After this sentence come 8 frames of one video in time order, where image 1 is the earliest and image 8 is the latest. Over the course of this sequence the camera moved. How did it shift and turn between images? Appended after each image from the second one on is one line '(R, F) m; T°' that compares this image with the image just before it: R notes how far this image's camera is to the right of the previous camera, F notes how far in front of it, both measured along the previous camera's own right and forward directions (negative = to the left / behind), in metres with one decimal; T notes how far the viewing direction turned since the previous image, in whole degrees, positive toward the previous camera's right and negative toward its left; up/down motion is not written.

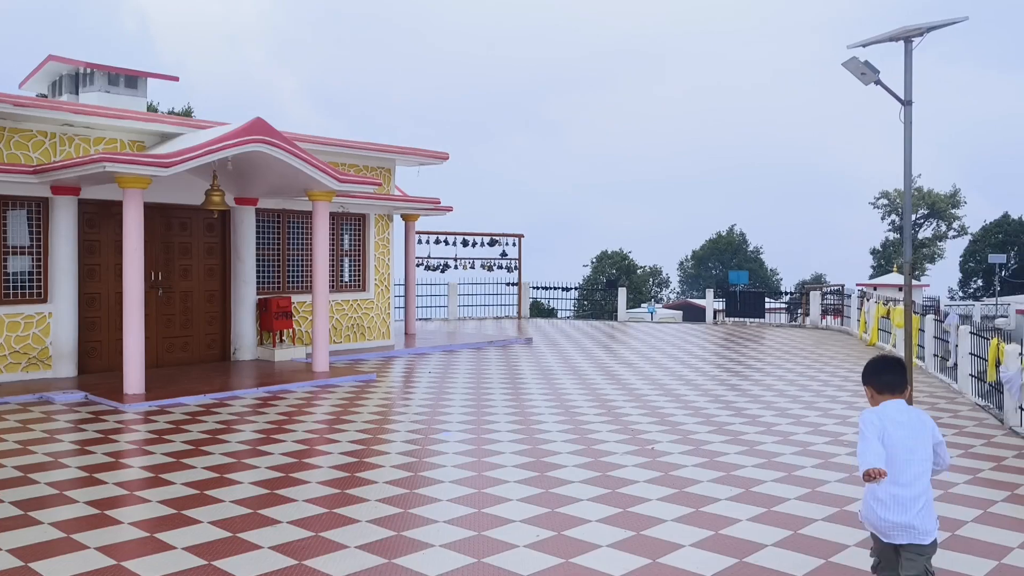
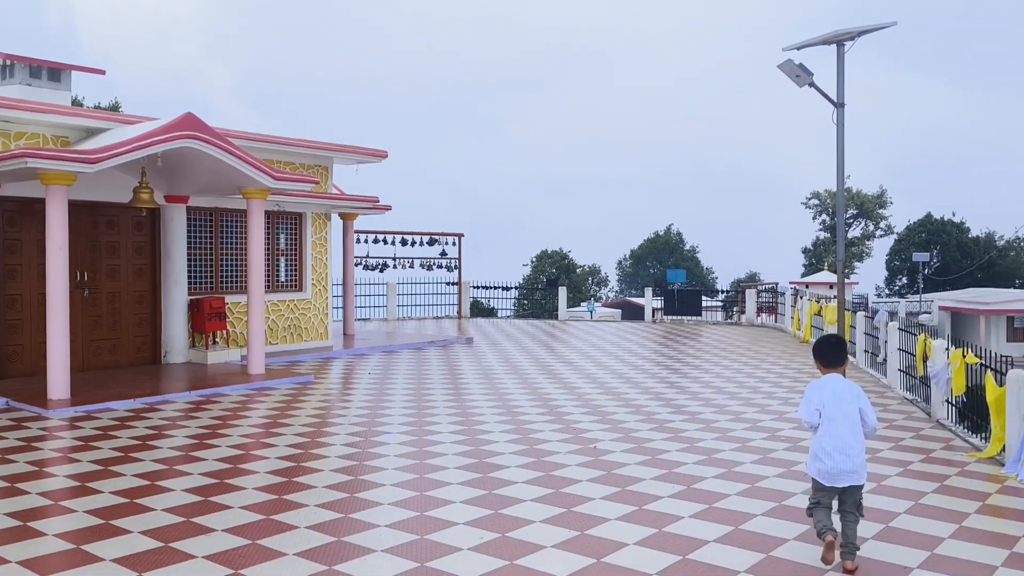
(0.0, +0.1) m; +4°
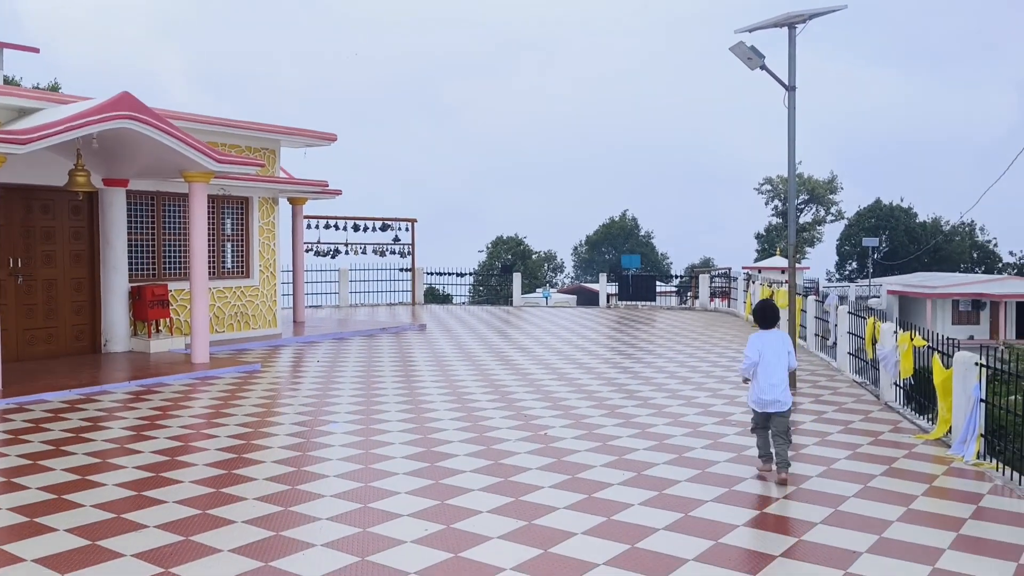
(+0.1, +0.2) m; +3°
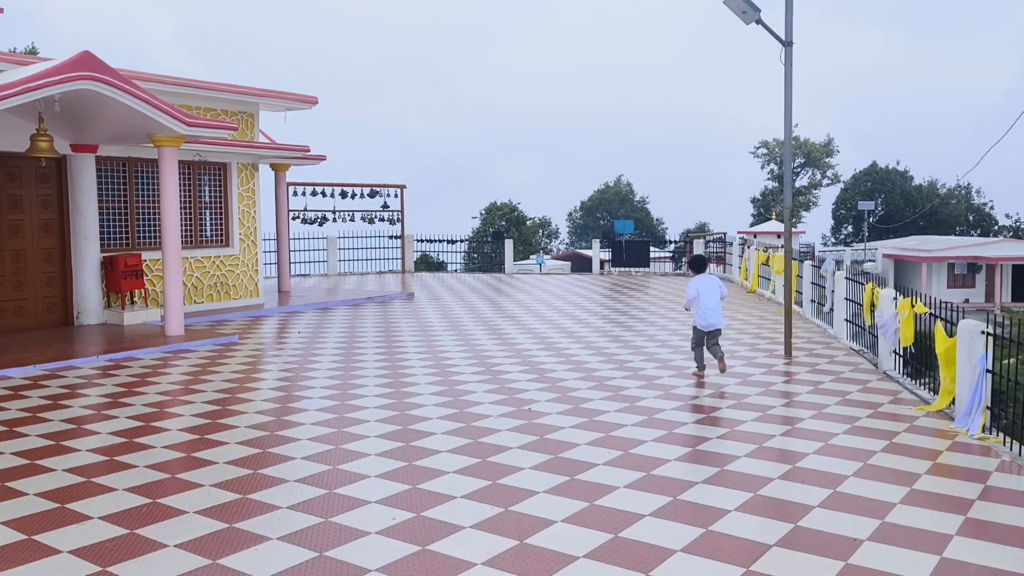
(+0.1, +0.4) m; 0°
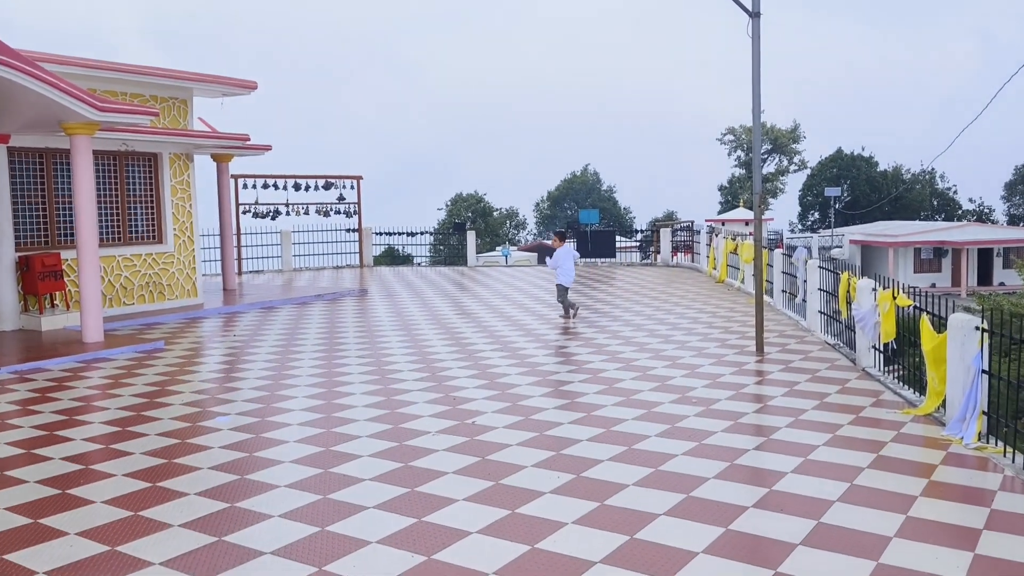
(+0.2, +0.8) m; +2°
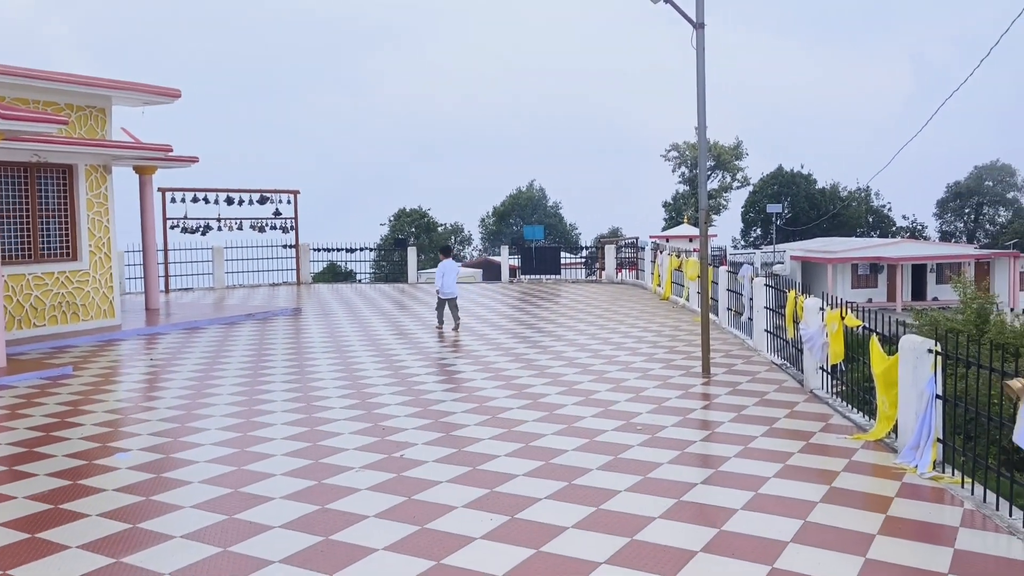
(+0.1, +0.4) m; +4°
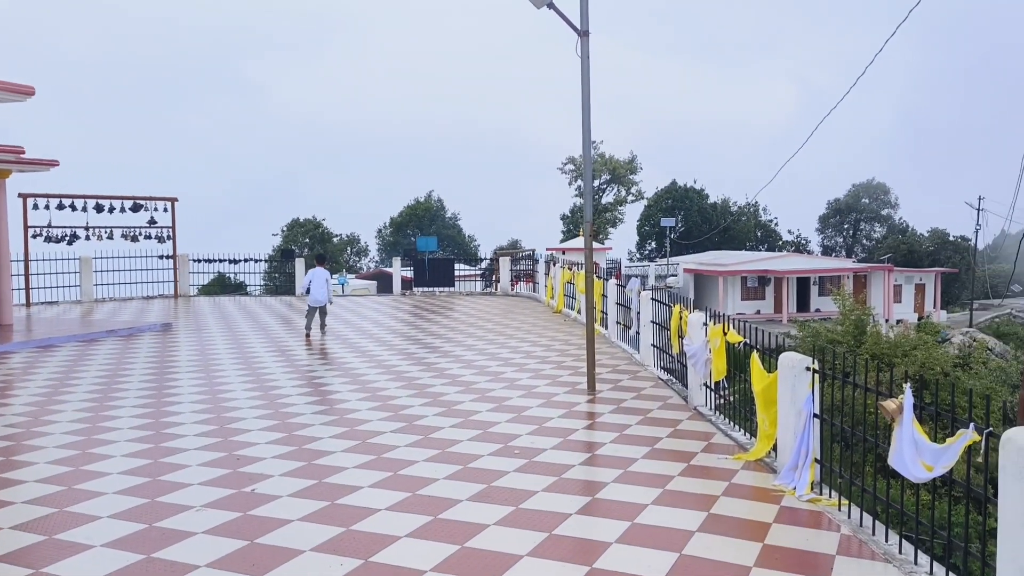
(+0.2, +0.4) m; +7°
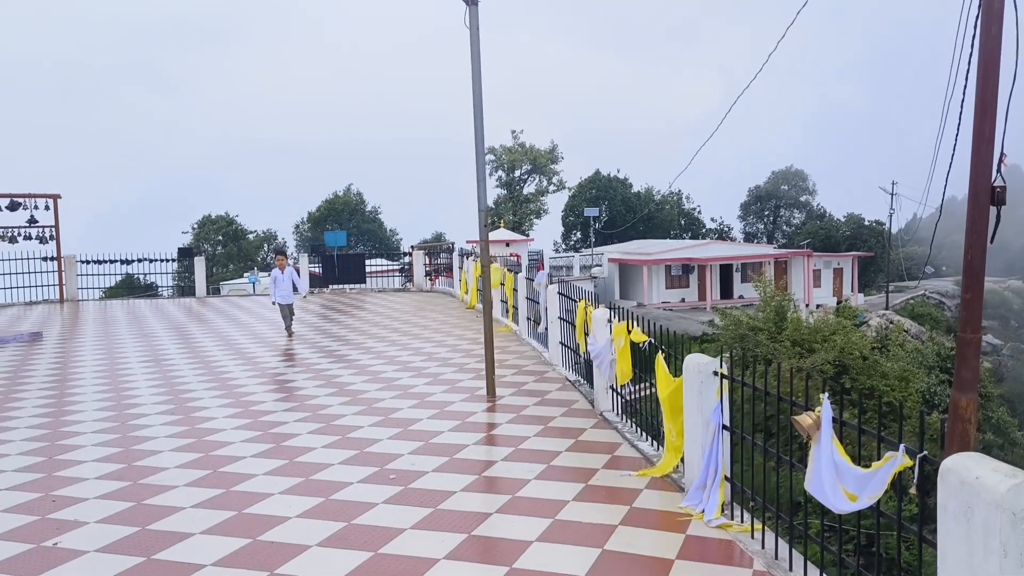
(+0.4, +0.8) m; +5°
